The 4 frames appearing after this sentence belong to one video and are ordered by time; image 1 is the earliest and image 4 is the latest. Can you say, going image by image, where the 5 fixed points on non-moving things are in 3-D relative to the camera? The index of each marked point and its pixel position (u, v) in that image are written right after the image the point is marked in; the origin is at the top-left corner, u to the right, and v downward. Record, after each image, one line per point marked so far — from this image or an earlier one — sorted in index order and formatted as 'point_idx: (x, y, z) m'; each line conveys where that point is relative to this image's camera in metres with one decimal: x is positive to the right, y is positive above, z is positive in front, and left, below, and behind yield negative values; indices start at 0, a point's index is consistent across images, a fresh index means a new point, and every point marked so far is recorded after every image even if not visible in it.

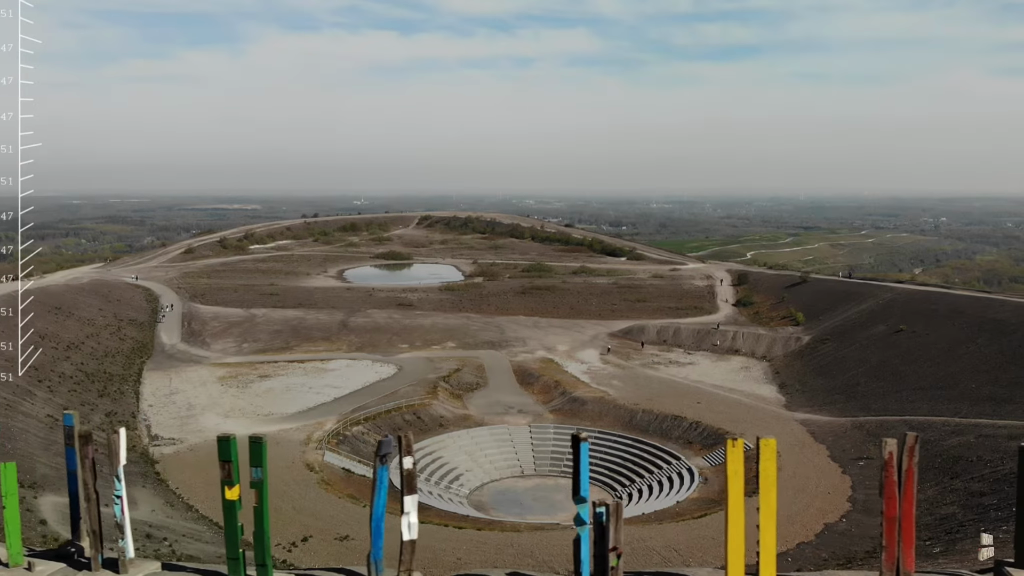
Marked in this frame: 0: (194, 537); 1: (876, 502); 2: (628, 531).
0: (-7.7, -5.9, +16.9) m
1: (+10.2, -6.0, +19.8) m
2: (+3.1, -6.5, +18.9) m
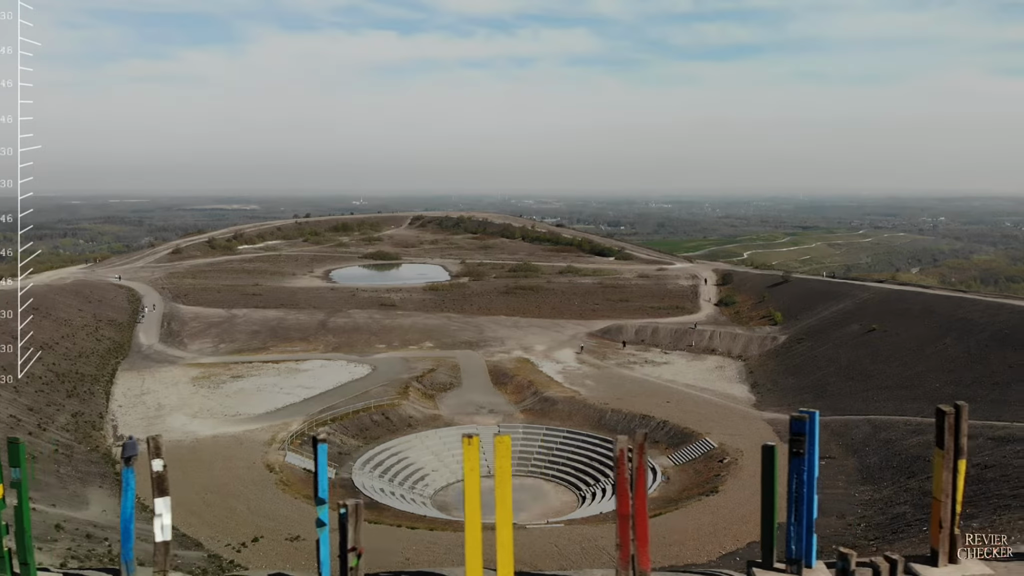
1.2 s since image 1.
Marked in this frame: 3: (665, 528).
0: (-8.9, -6.0, +16.8) m
1: (+9.0, -6.0, +19.8) m
2: (+1.9, -6.5, +18.9) m
3: (+4.1, -6.4, +18.7) m
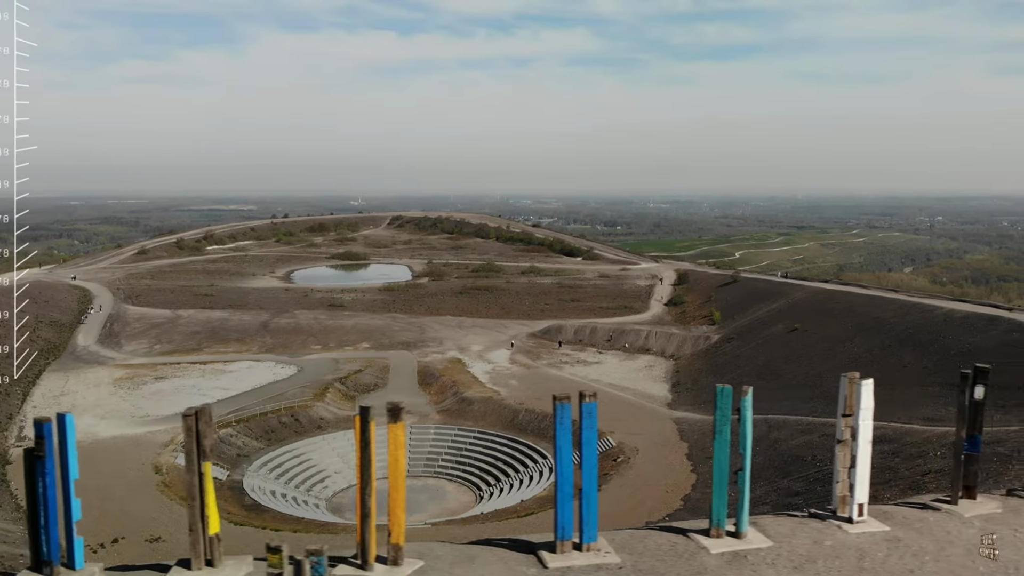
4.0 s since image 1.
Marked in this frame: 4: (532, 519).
0: (-12.4, -6.0, +16.7) m
1: (+5.5, -6.0, +19.8) m
2: (-1.6, -6.5, +18.8) m
3: (+0.5, -6.4, +18.7) m
4: (+0.6, -6.4, +19.3) m
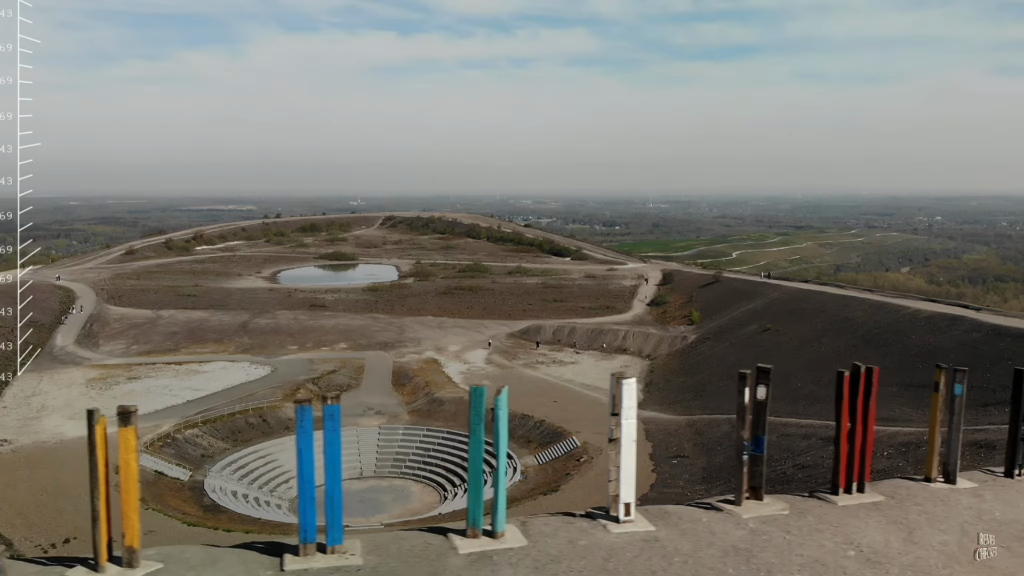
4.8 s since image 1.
0: (-13.6, -6.0, +16.7) m
1: (+4.2, -6.0, +19.7) m
2: (-2.9, -6.5, +18.8) m
3: (-0.7, -6.4, +18.7) m
4: (-0.6, -6.4, +19.3) m
